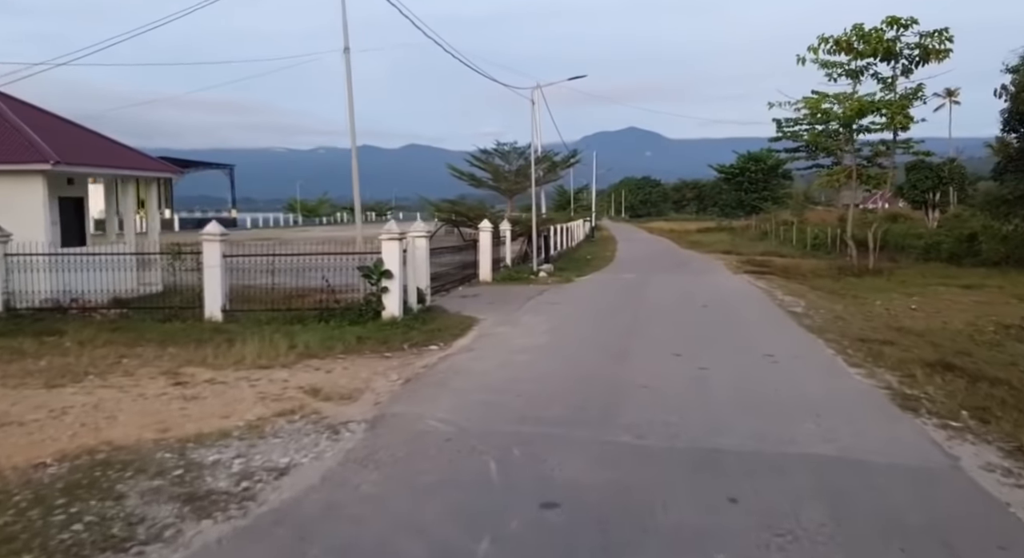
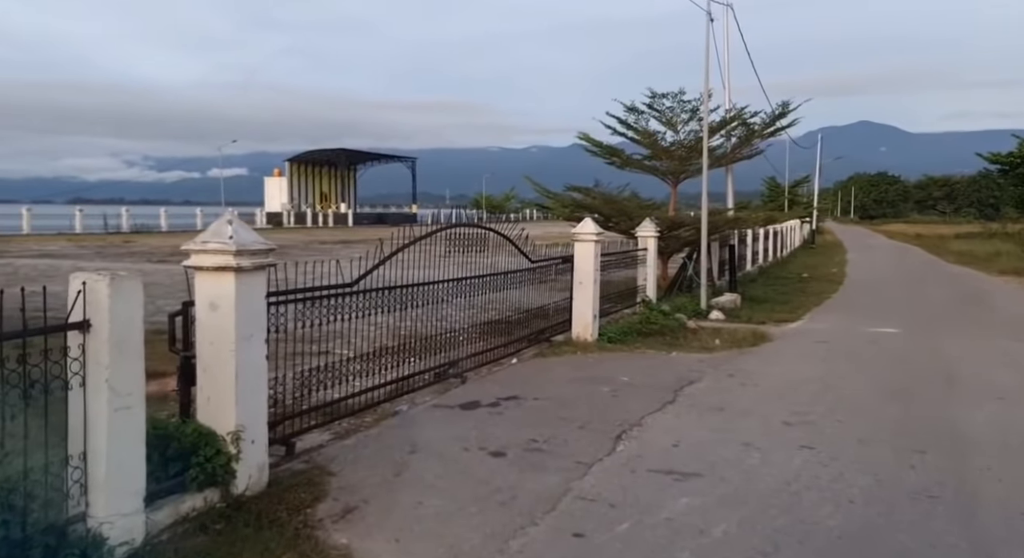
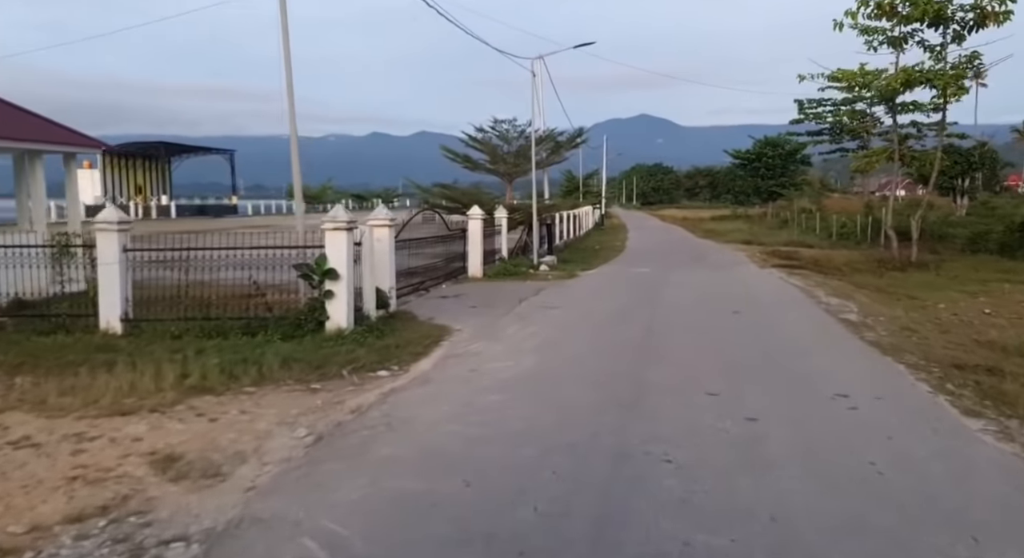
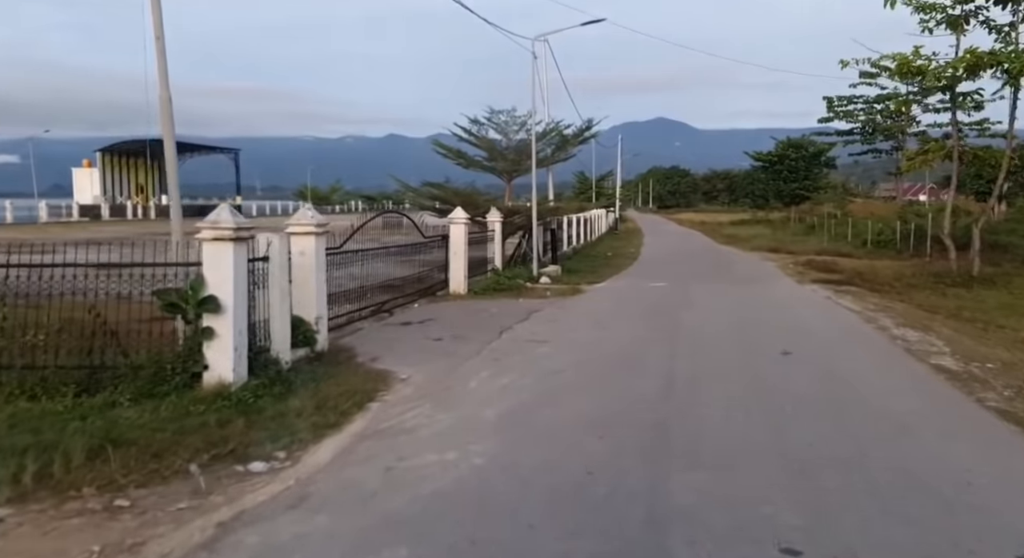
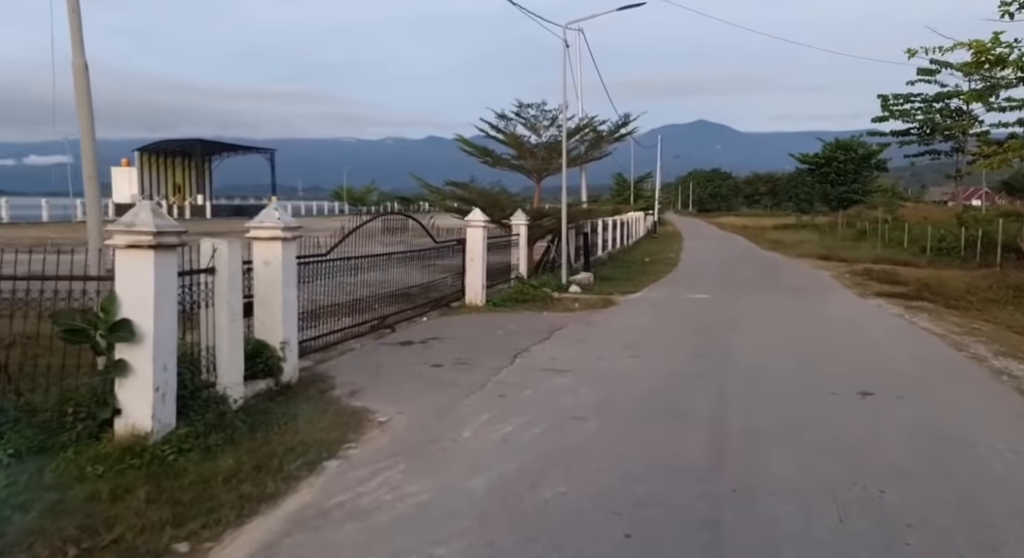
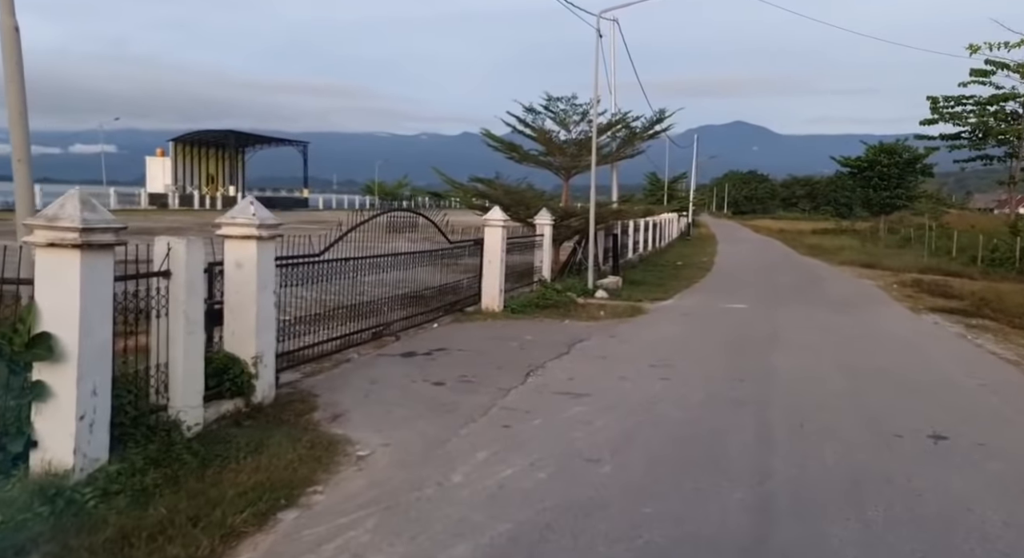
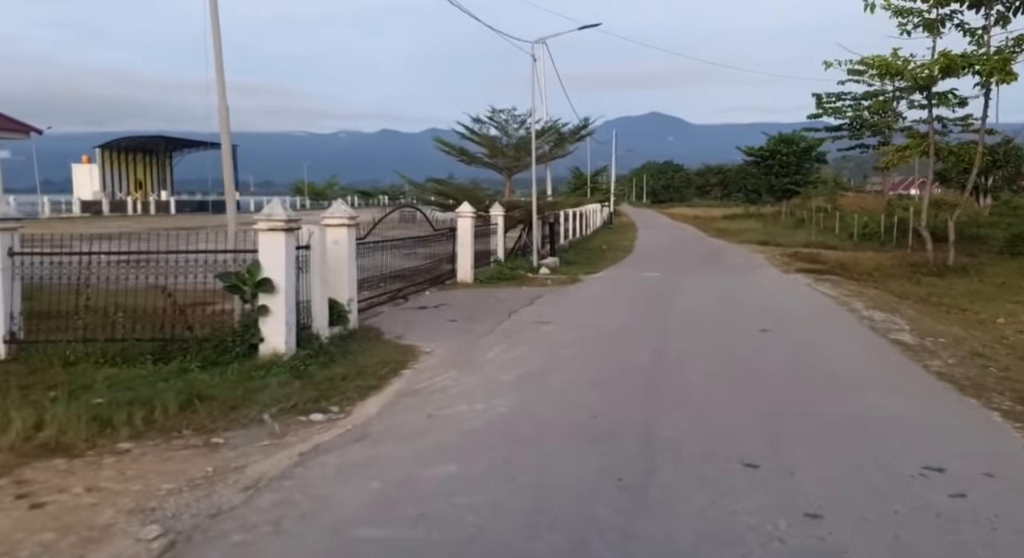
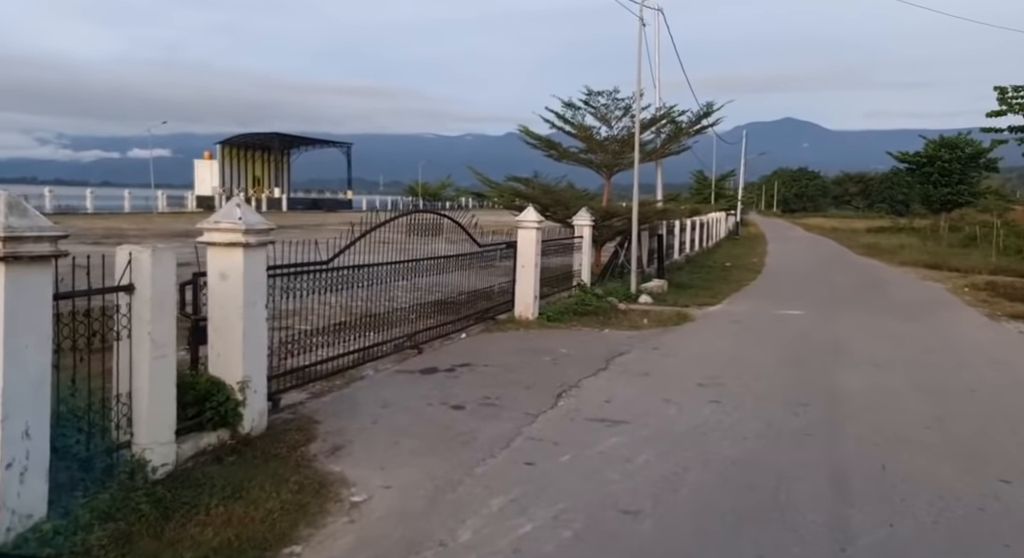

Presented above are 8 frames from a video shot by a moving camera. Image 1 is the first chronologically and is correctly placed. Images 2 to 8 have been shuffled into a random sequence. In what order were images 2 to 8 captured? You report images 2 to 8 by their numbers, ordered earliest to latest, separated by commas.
3, 7, 4, 5, 6, 8, 2
